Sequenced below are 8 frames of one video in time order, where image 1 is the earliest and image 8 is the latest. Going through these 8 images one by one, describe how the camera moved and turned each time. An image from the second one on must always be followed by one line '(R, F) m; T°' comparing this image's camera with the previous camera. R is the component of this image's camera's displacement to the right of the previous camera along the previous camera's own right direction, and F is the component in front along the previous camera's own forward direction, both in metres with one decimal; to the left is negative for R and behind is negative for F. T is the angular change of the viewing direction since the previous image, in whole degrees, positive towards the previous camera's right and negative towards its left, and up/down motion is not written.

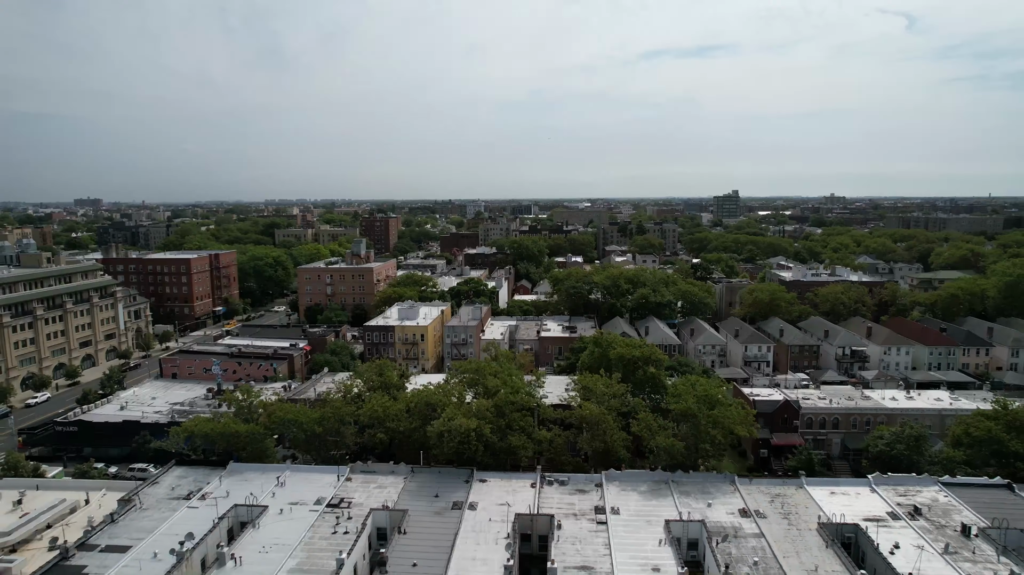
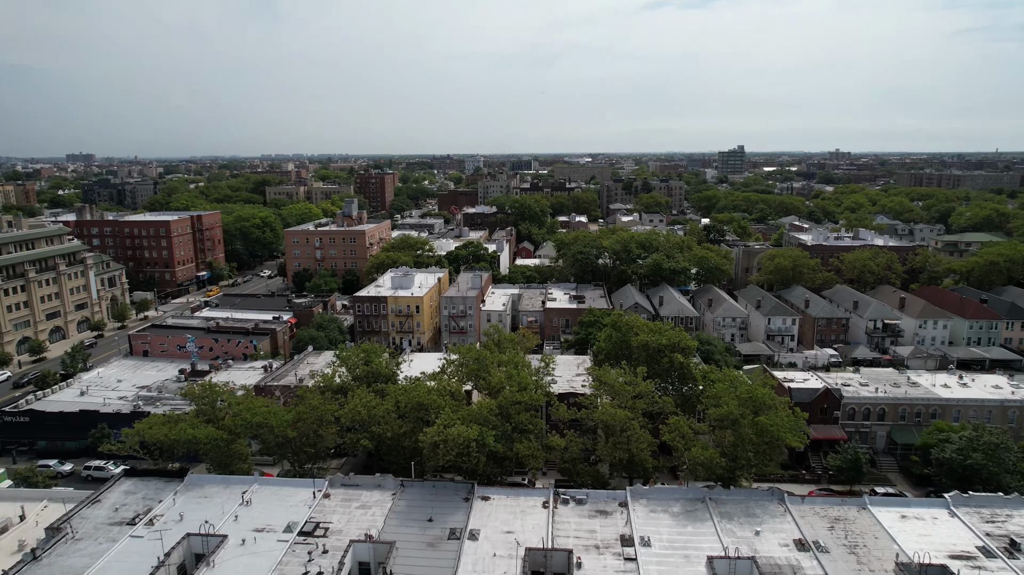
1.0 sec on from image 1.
(-0.4, +6.9) m; 0°
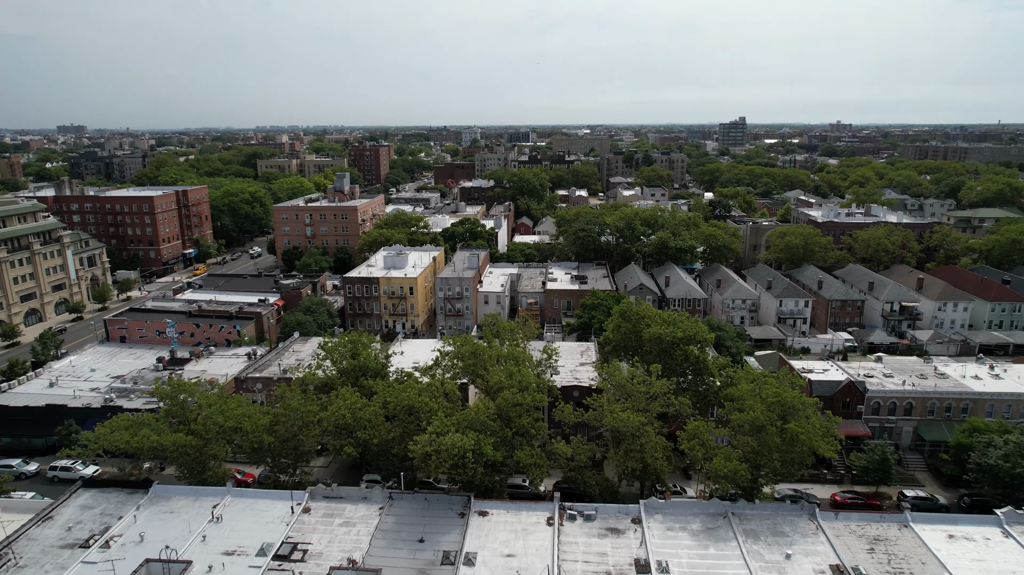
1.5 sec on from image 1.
(-0.1, +3.8) m; 0°
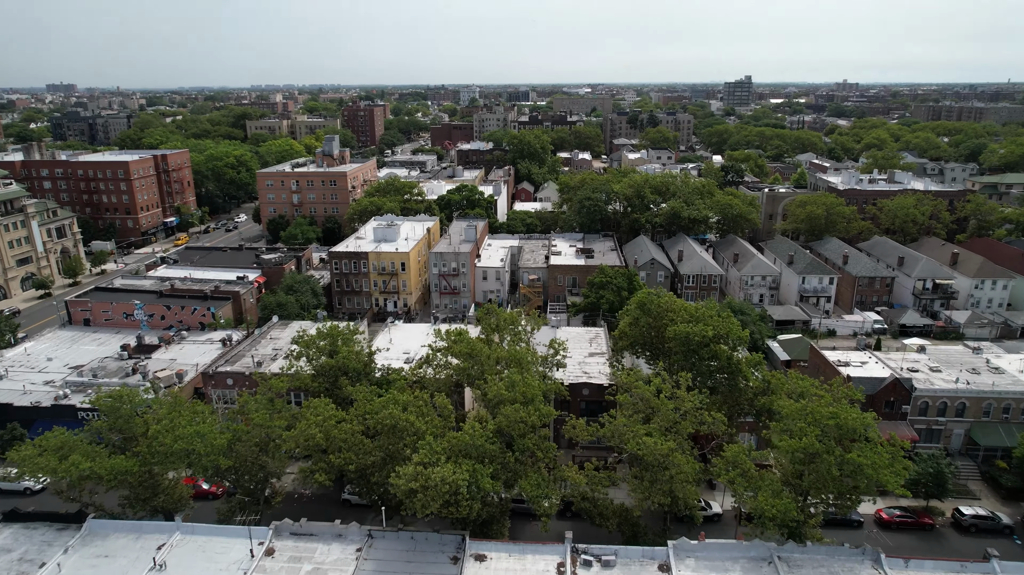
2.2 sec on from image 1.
(-0.1, +5.7) m; 0°
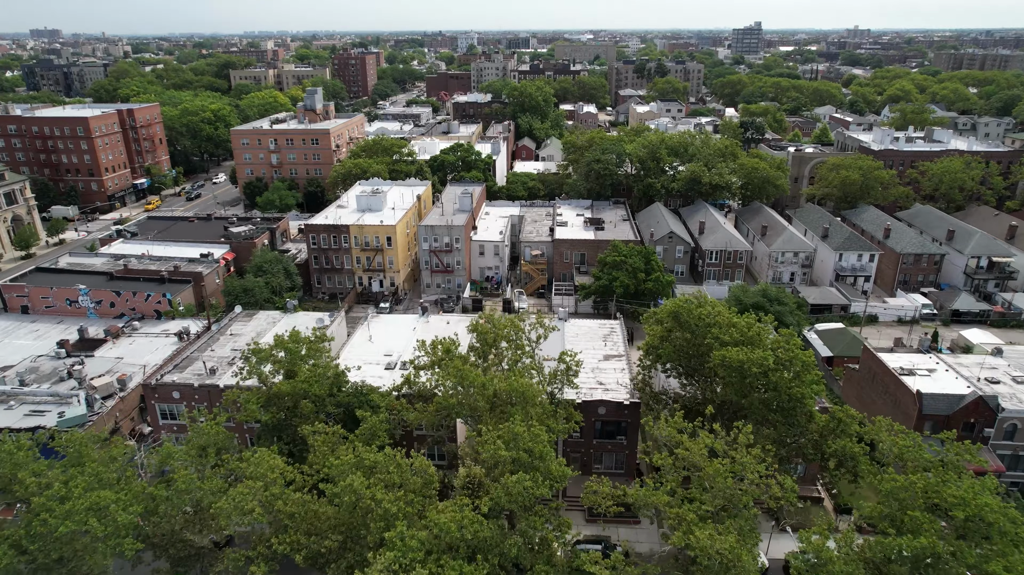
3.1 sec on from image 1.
(-0.1, +7.6) m; 0°
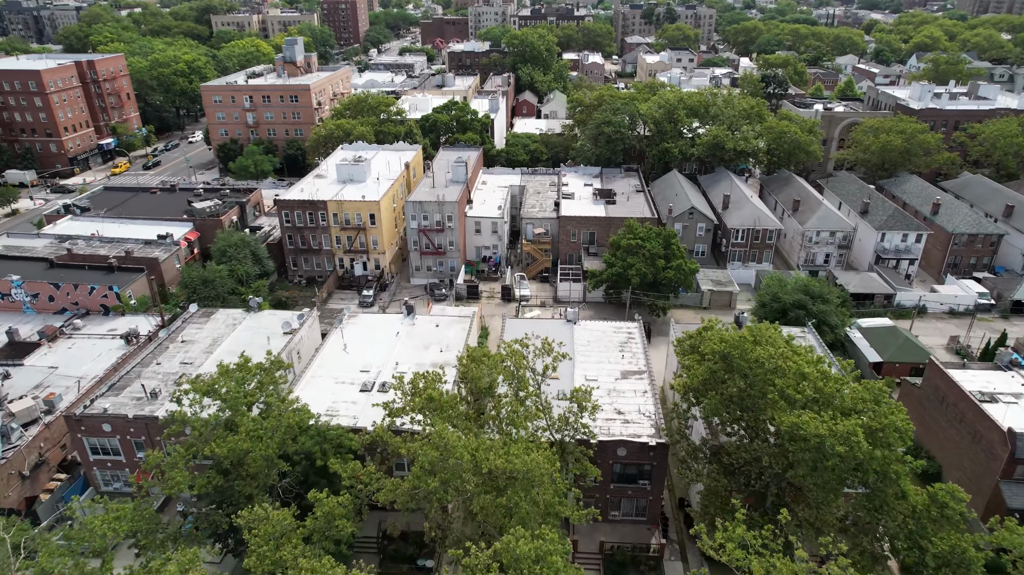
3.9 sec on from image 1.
(0.0, +6.8) m; 0°
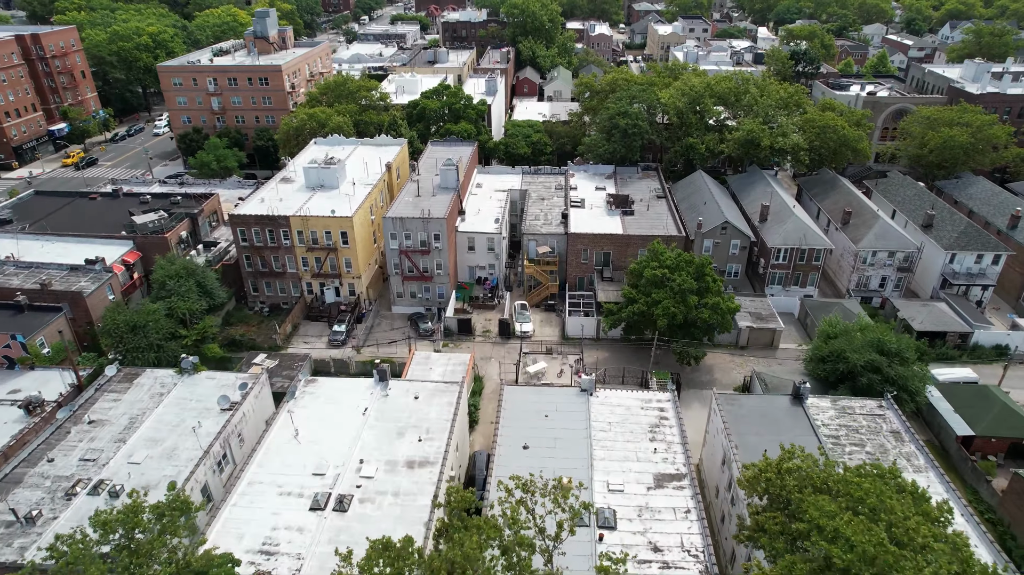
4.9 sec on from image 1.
(0.0, +8.4) m; 0°
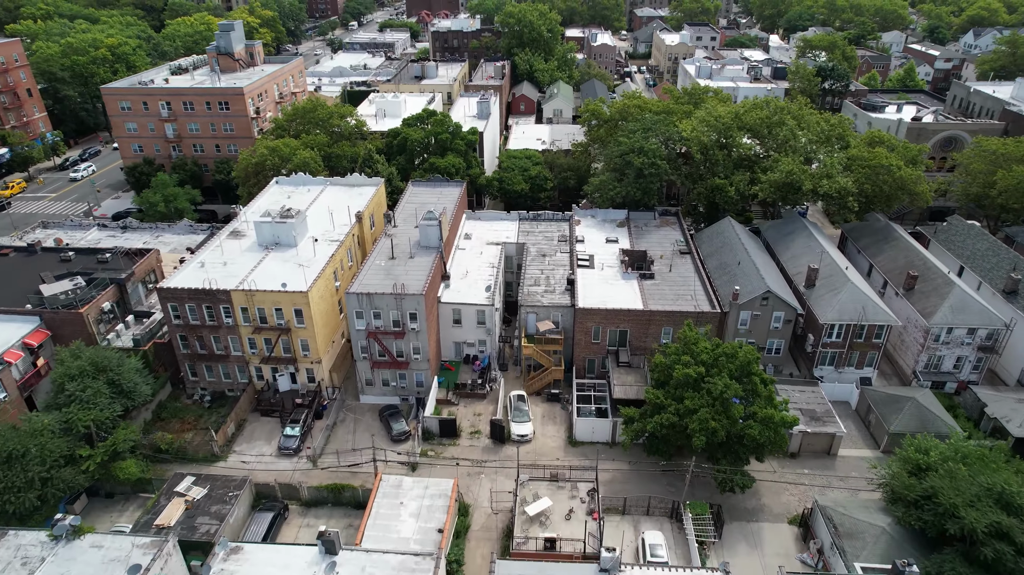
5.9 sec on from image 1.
(+0.1, +8.4) m; 0°
